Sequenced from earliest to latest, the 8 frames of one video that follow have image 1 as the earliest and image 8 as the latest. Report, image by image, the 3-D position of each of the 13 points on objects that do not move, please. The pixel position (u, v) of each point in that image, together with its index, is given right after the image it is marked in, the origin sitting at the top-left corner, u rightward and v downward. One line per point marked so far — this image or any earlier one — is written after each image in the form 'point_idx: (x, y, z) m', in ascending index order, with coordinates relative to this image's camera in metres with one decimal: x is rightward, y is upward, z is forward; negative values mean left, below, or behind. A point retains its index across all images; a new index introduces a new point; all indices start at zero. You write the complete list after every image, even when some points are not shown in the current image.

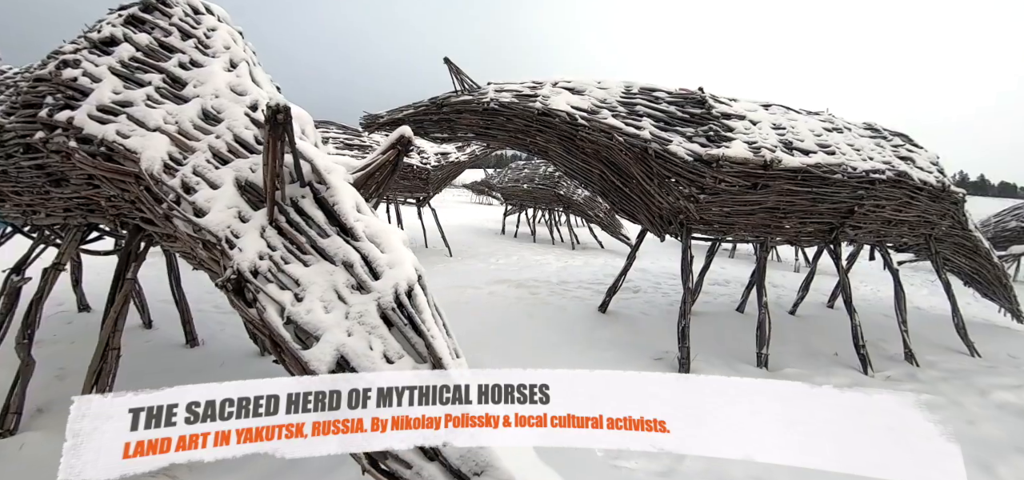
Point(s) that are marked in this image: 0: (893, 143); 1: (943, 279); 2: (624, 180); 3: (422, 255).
0: (+4.2, +1.1, +4.6) m
1: (+5.2, -0.5, +5.1) m
2: (+1.0, +0.6, +4.2) m
3: (-1.8, -0.3, +8.4) m
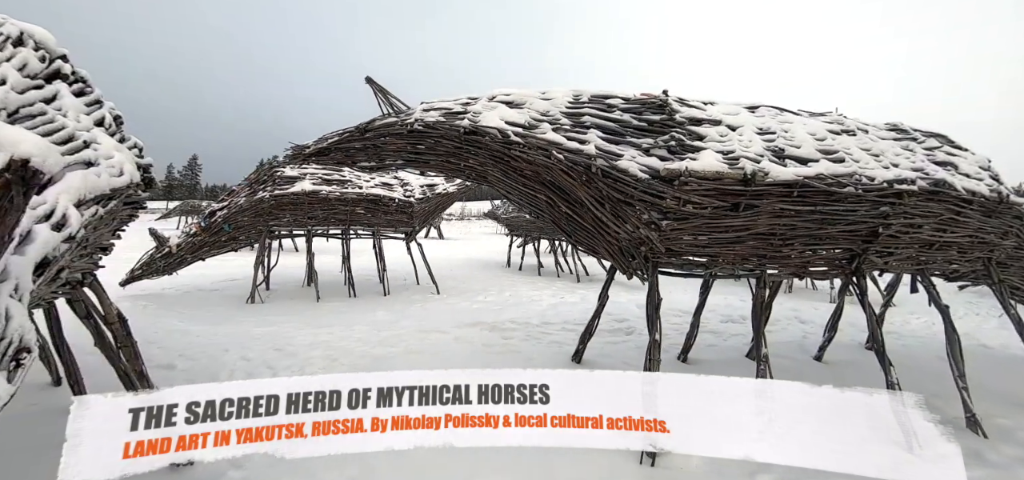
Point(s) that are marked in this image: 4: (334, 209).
0: (+3.6, +0.8, +3.7) m
1: (+4.7, -0.7, +4.0) m
2: (+0.5, +0.3, +3.4) m
3: (-2.0, -1.0, +7.9) m
4: (-3.1, +0.5, +7.4) m
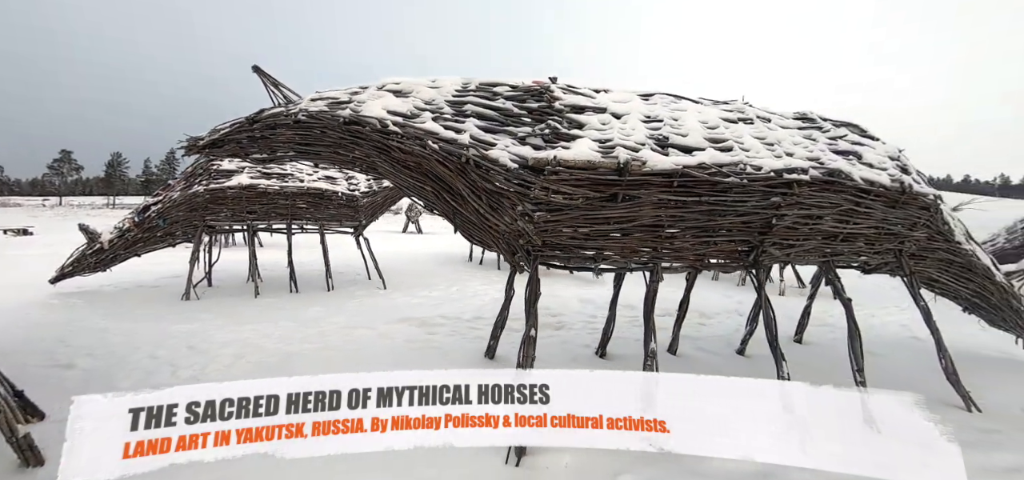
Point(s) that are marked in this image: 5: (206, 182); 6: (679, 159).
0: (+2.7, +0.9, +3.6) m
1: (+3.8, -0.6, +3.9) m
2: (-0.5, +0.3, +3.3) m
3: (-2.9, -0.9, +7.7) m
4: (-4.0, +0.6, +7.3) m
5: (-4.9, +0.9, +6.9) m
6: (+1.1, +0.6, +2.9) m
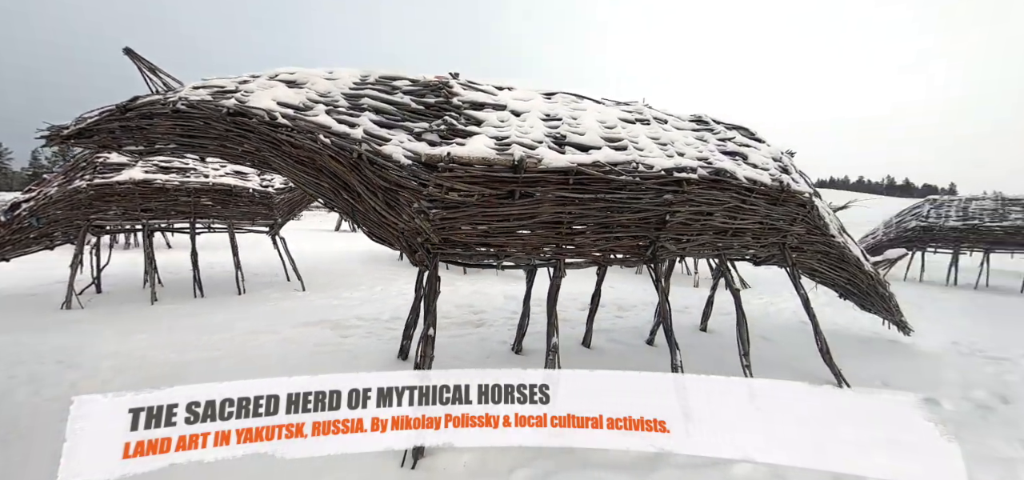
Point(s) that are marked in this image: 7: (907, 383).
0: (+1.9, +0.9, +3.9) m
1: (+3.0, -0.6, +4.3) m
2: (-1.2, +0.3, +3.2) m
3: (-4.2, -0.9, +7.3) m
4: (-5.2, +0.6, +6.6) m
5: (-6.1, +0.9, +6.2) m
6: (+0.4, +0.6, +3.0) m
7: (+3.9, -1.4, +4.3) m
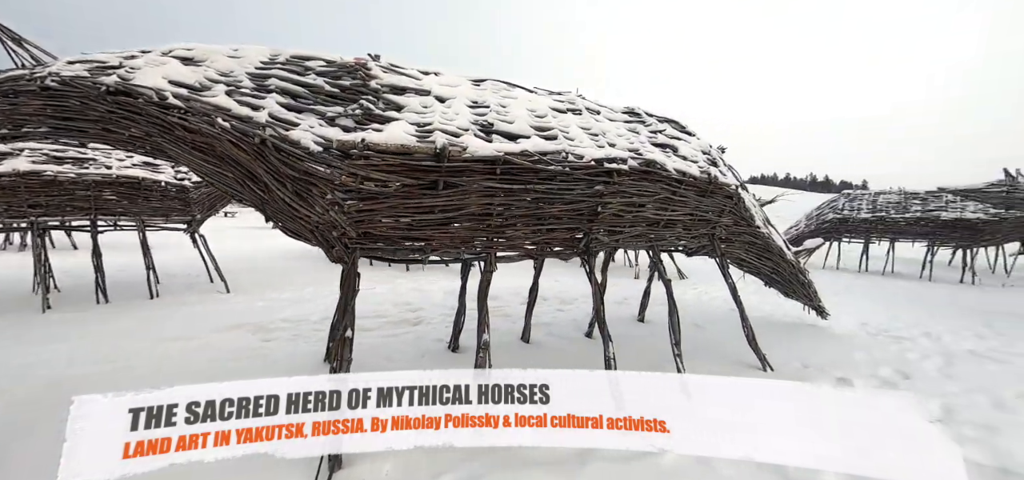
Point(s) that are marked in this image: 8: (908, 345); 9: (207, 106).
0: (+1.3, +1.0, +3.9) m
1: (+2.3, -0.5, +4.5) m
2: (-1.7, +0.4, +2.9) m
3: (-5.1, -0.8, +6.6) m
4: (-6.1, +0.6, +5.9) m
5: (-6.9, +0.9, +5.4) m
6: (-0.1, +0.6, +2.8) m
7: (+3.3, -1.3, +4.5) m
8: (+4.7, -1.3, +5.1) m
9: (-1.9, +0.8, +2.6) m
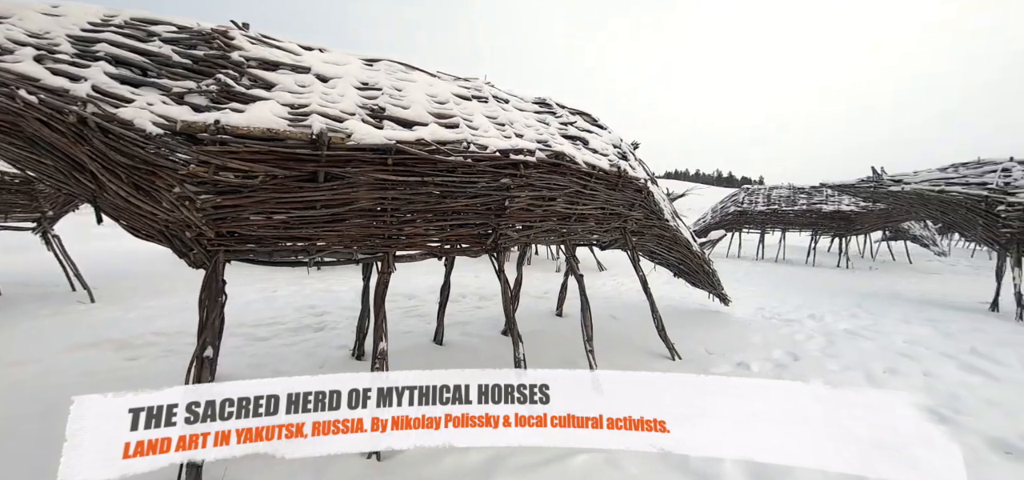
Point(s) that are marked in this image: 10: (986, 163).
0: (+0.4, +1.1, +3.8) m
1: (+1.4, -0.4, +4.6) m
2: (-2.3, +0.4, +2.4) m
3: (-6.3, -0.8, +5.5) m
4: (-7.1, +0.6, +4.6) m
5: (-7.8, +0.8, +4.0) m
6: (-0.7, +0.6, +2.6) m
7: (+2.4, -1.2, +4.8) m
8: (+3.7, -1.1, +5.6) m
9: (-2.5, +0.8, +2.0) m
10: (+7.2, +1.2, +6.5) m
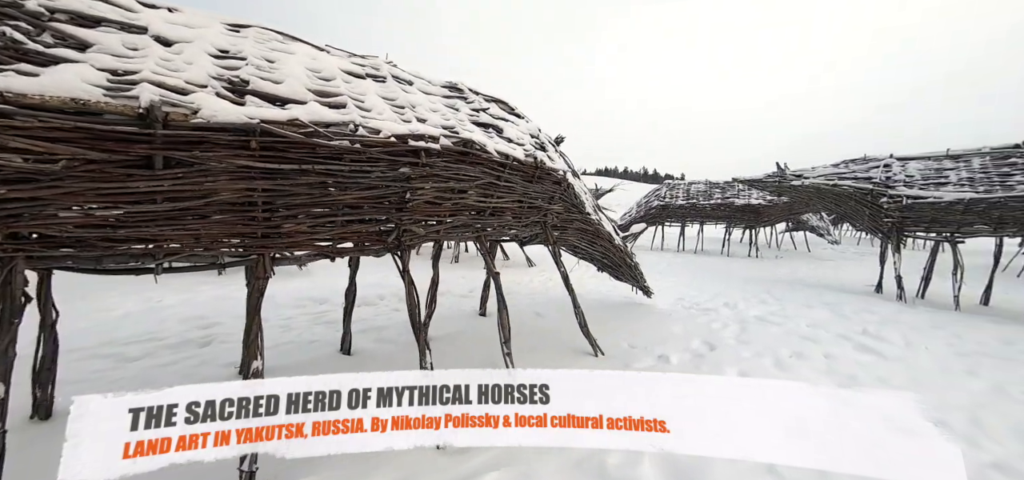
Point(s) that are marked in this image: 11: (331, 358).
0: (-0.3, +1.1, +3.5) m
1: (+0.6, -0.3, +4.4) m
2: (-2.8, +0.3, +1.7) m
3: (-7.2, -0.9, +4.3) m
4: (-7.9, +0.5, +3.3) m
5: (-8.5, +0.7, +2.5) m
6: (-1.3, +0.6, +2.1) m
7: (+1.5, -1.1, +4.8) m
8: (+2.7, -1.0, +5.8) m
9: (-2.9, +0.8, +1.4) m
10: (+6.0, +1.3, +7.2) m
11: (-1.7, -1.1, +4.0) m
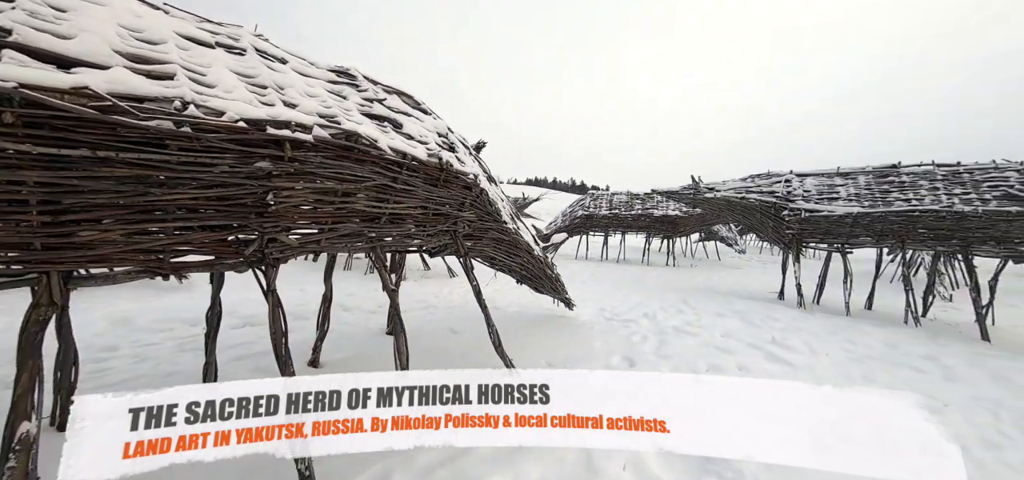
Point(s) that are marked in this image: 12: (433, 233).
0: (-1.0, +1.0, +3.0) m
1: (-0.3, -0.4, +4.1) m
2: (-3.2, +0.3, +0.8) m
3: (-7.9, -1.0, +2.7) m
4: (-8.5, +0.4, +1.6) m
5: (-9.0, +0.7, +0.7) m
6: (-1.7, +0.6, +1.5) m
7: (+0.6, -1.3, +4.5) m
8: (+1.6, -1.2, +5.7) m
9: (-3.2, +0.7, +0.5) m
10: (+4.6, +1.2, +7.6) m
11: (-2.4, -1.2, +3.3) m
12: (-0.6, +0.1, +3.6) m
